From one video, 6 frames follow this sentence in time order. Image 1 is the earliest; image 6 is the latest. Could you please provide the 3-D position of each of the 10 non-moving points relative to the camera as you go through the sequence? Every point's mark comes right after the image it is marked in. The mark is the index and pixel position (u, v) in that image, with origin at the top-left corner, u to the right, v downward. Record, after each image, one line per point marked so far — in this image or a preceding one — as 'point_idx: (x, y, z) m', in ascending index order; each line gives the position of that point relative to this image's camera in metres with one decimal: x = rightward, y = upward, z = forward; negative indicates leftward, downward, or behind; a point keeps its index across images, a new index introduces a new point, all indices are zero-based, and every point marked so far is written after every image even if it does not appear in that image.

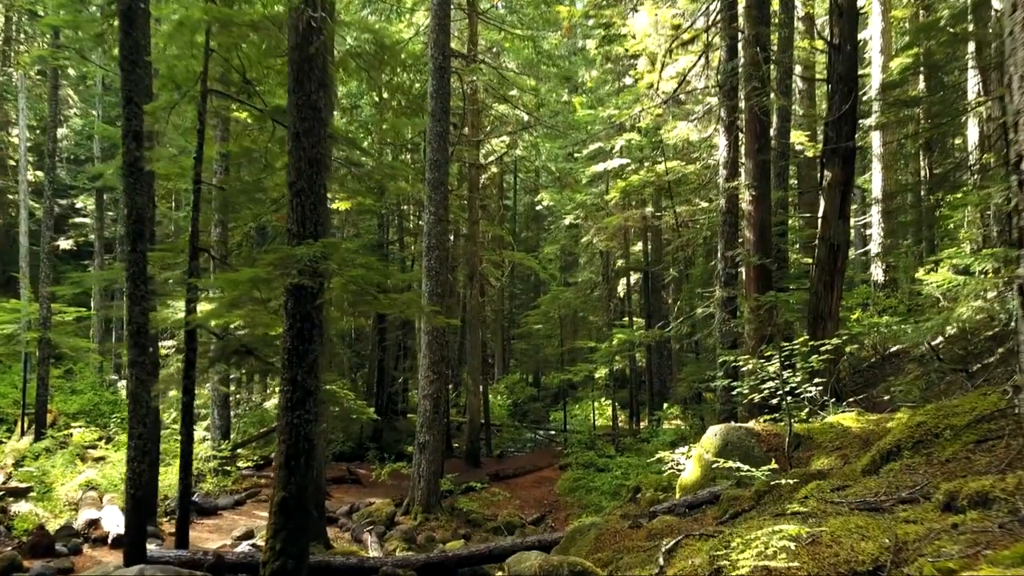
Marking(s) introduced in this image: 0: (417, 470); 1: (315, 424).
0: (-1.5, -2.9, +11.9) m
1: (-1.4, -1.0, +5.6) m
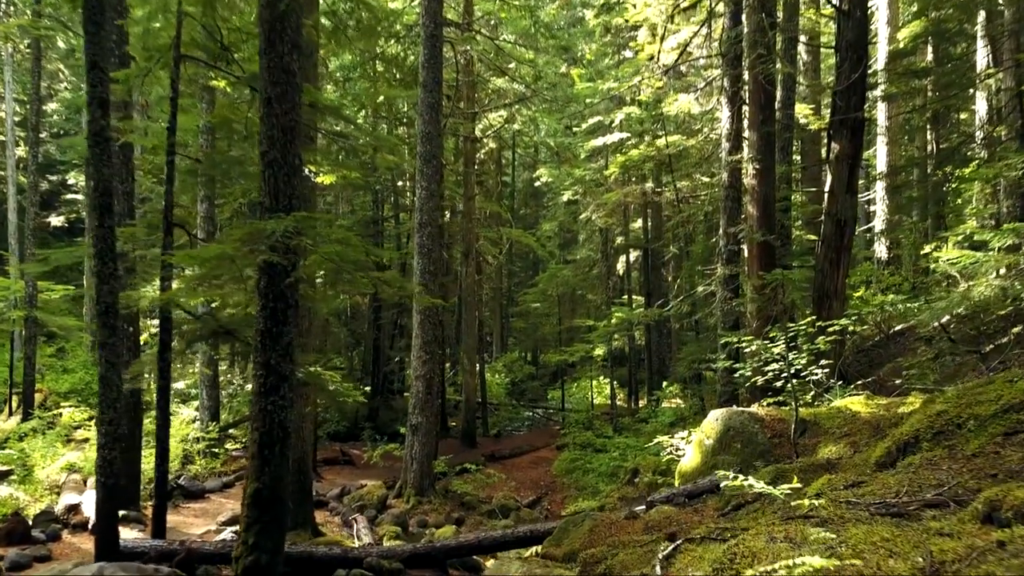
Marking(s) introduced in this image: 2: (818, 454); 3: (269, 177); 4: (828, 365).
0: (-1.6, -2.5, +11.6) m
1: (-1.5, -0.8, +5.2) m
2: (+2.3, -1.2, +5.7) m
3: (-1.7, +0.8, +5.2) m
4: (+3.0, -0.7, +7.3) m
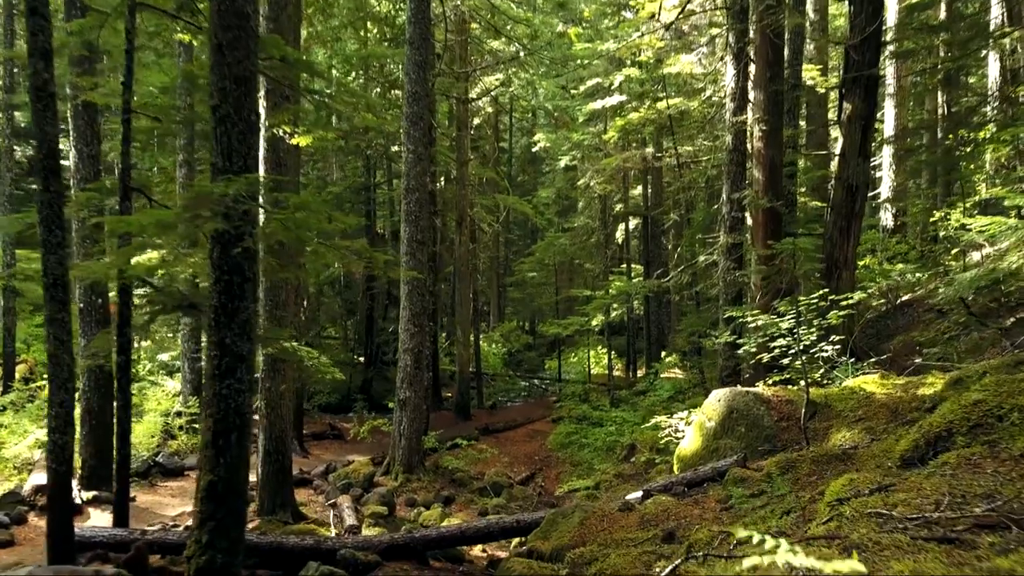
0: (-1.7, -2.1, +11.2) m
1: (-1.6, -0.7, +4.7) m
2: (+2.2, -1.0, +5.2) m
3: (-1.8, +0.9, +4.6) m
4: (+2.9, -0.5, +6.8) m
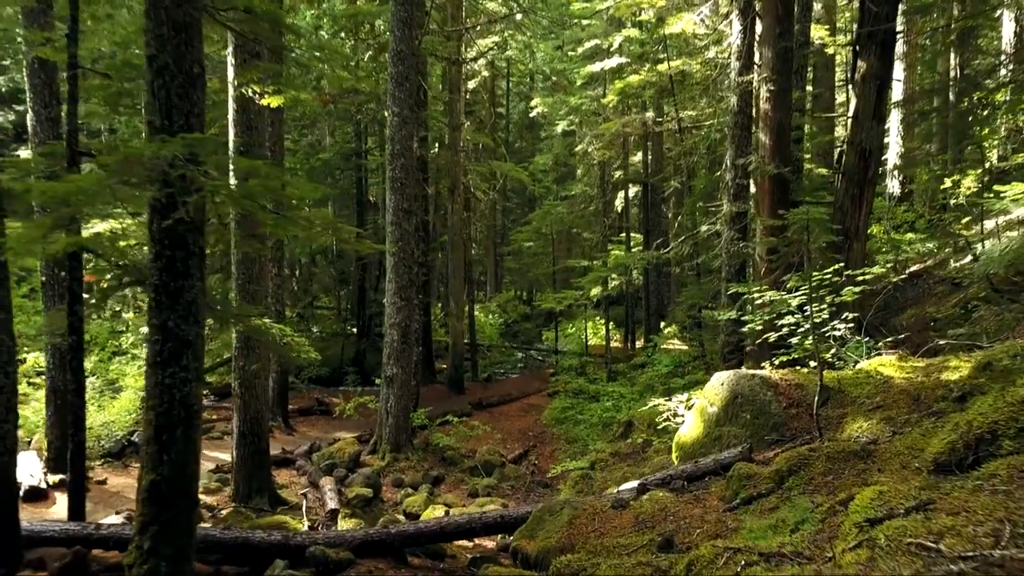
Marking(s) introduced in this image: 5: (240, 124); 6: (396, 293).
0: (-1.8, -1.7, +10.7) m
1: (-1.7, -0.5, +4.2) m
2: (+2.0, -0.9, +4.7) m
3: (-1.9, +1.1, +4.1) m
4: (+2.8, -0.3, +6.3) m
5: (-2.8, +1.7, +7.8) m
6: (-1.6, -0.1, +10.5) m
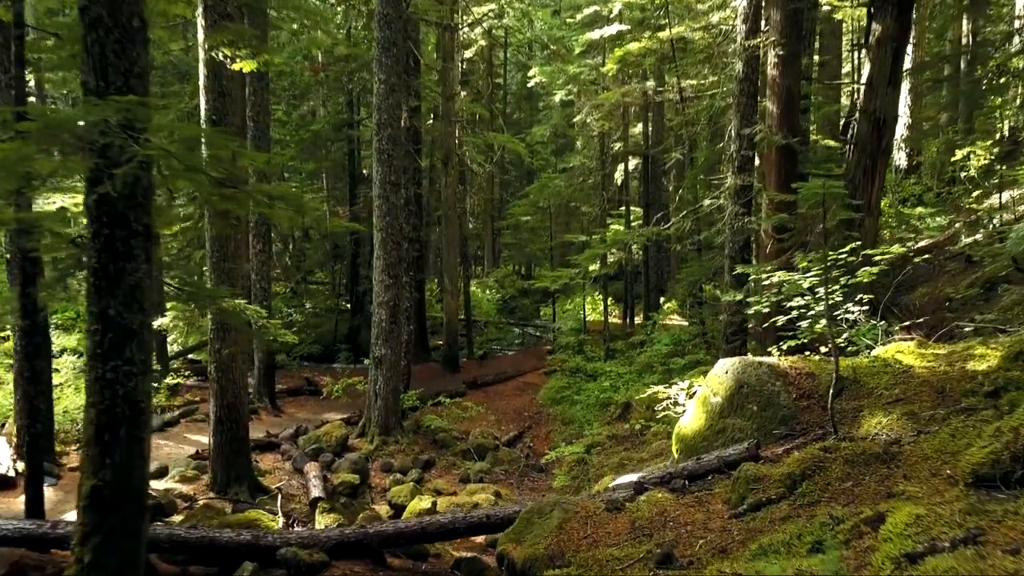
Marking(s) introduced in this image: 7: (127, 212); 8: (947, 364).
0: (-1.9, -1.3, +10.3) m
1: (-1.8, -0.4, +3.8) m
2: (+2.0, -0.8, +4.3) m
3: (-2.0, +1.1, +3.6) m
4: (+2.7, -0.1, +5.9) m
5: (-2.9, +1.9, +7.3) m
6: (-1.7, +0.2, +10.0) m
7: (-1.8, +0.4, +3.6) m
8: (+2.7, -0.5, +4.7) m
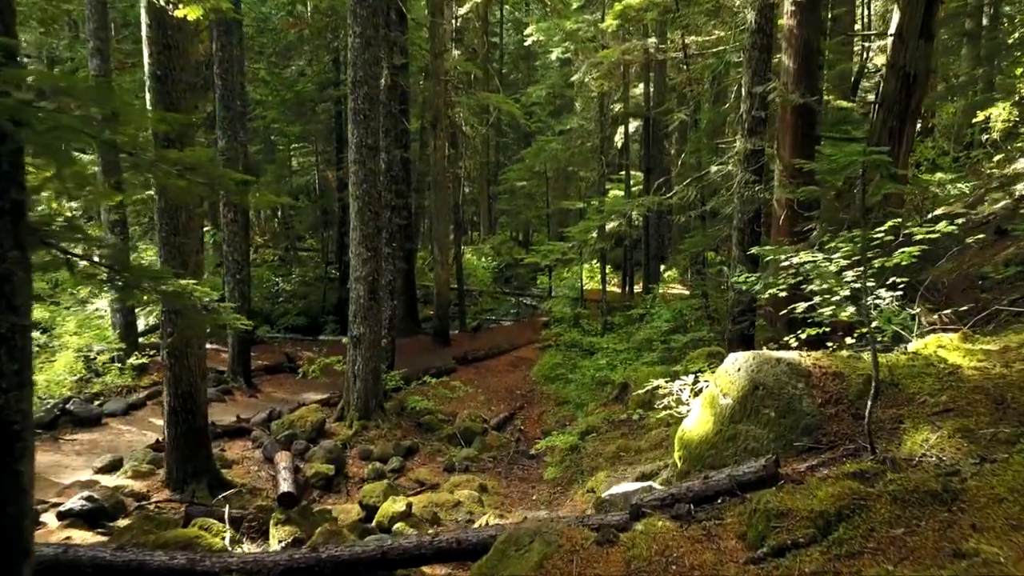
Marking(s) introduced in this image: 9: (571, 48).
0: (-2.0, -1.0, +9.6) m
1: (-2.0, -0.4, +3.1) m
2: (+1.8, -0.7, +3.5) m
3: (-2.1, +1.2, +2.8) m
4: (+2.6, 0.0, +5.1) m
5: (-3.0, +2.1, +6.5) m
6: (-1.8, +0.6, +9.2) m
7: (-2.0, +0.4, +2.9) m
8: (+2.6, -0.4, +4.0) m
9: (+1.3, +5.3, +16.9) m
